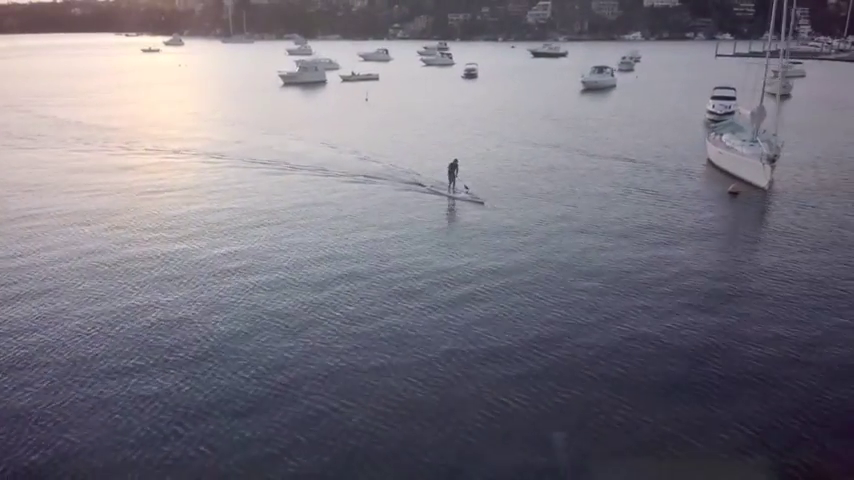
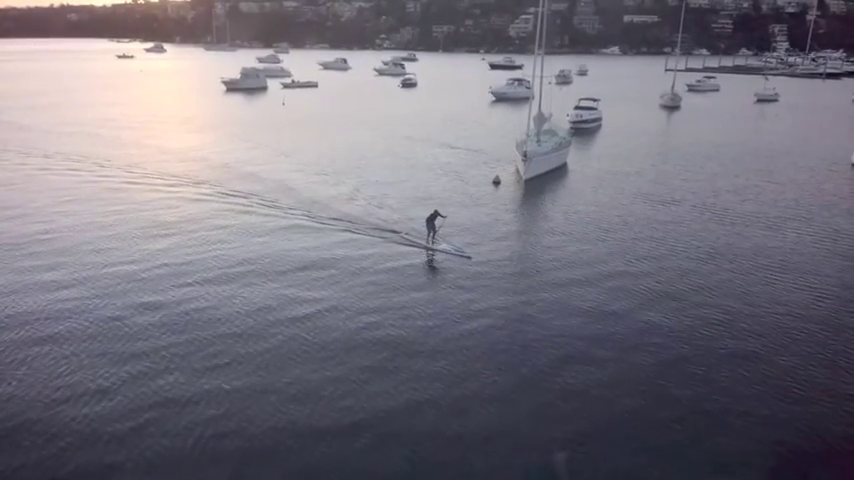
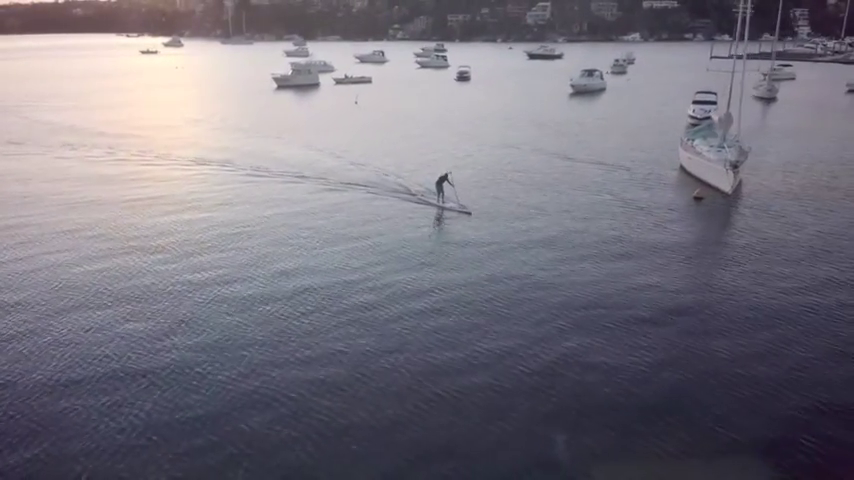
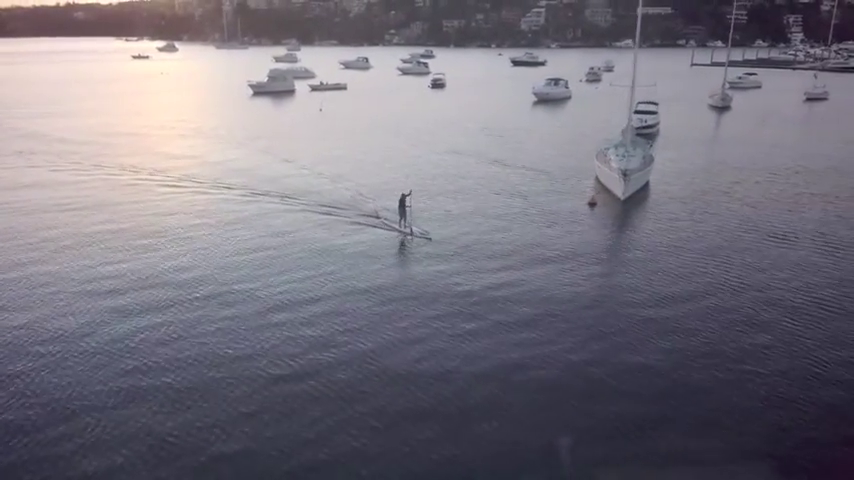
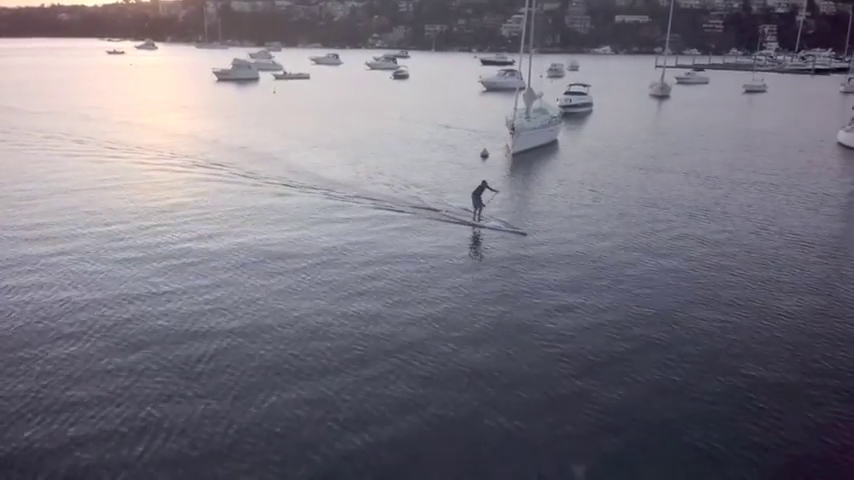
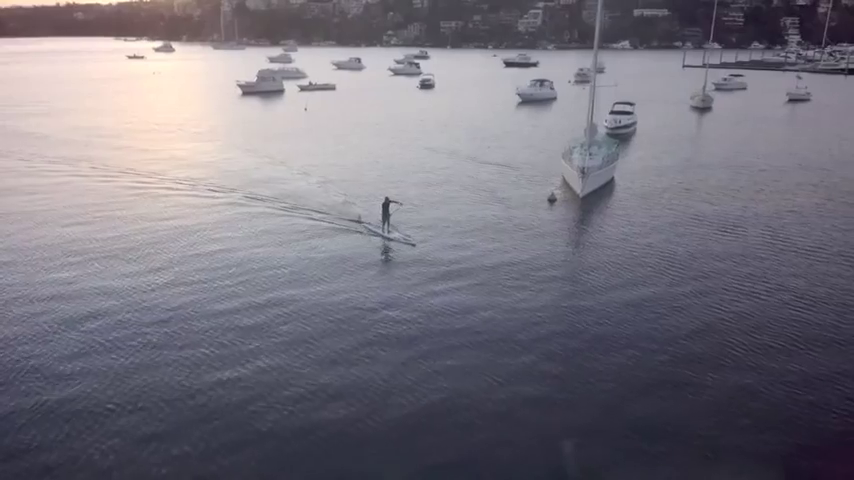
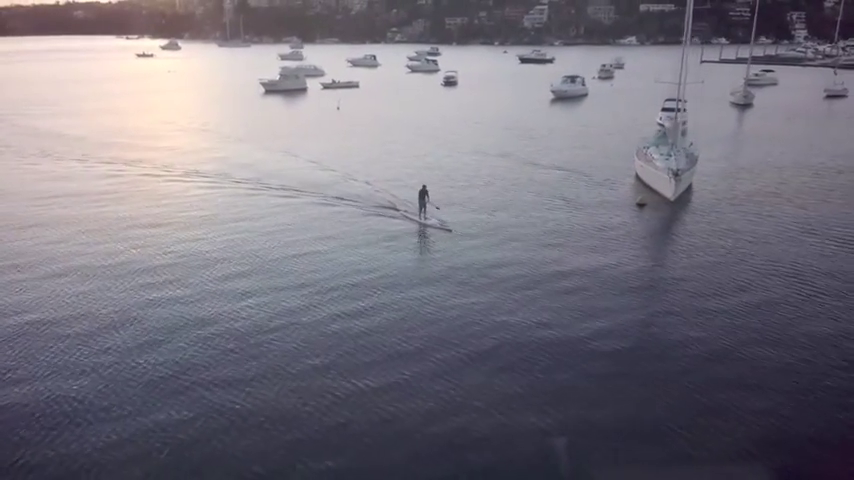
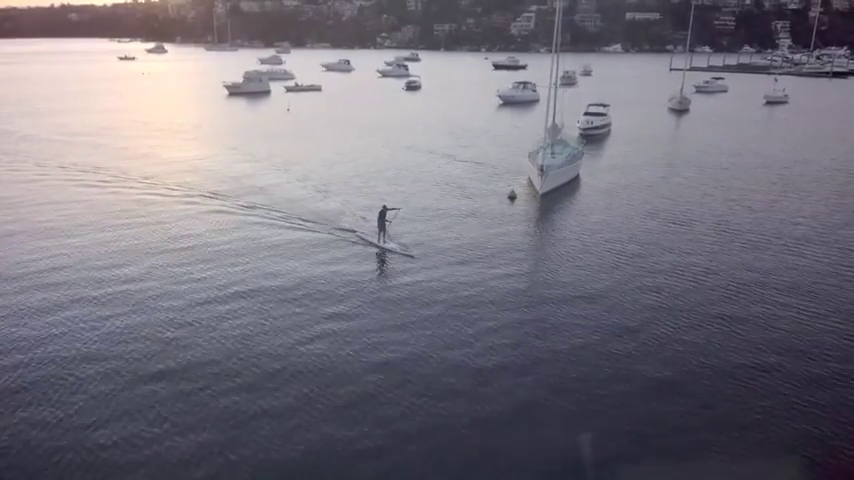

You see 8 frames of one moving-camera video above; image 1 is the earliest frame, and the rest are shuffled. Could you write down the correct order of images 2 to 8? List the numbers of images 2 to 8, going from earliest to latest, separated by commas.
3, 7, 4, 6, 8, 2, 5
